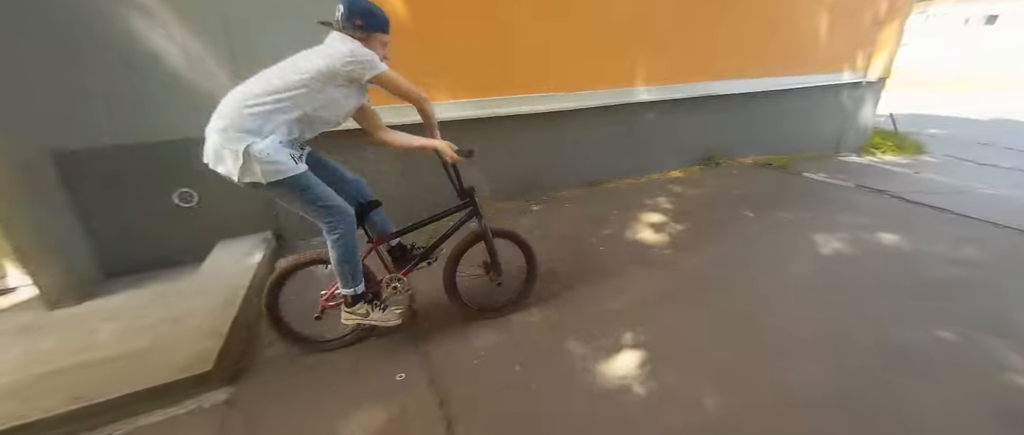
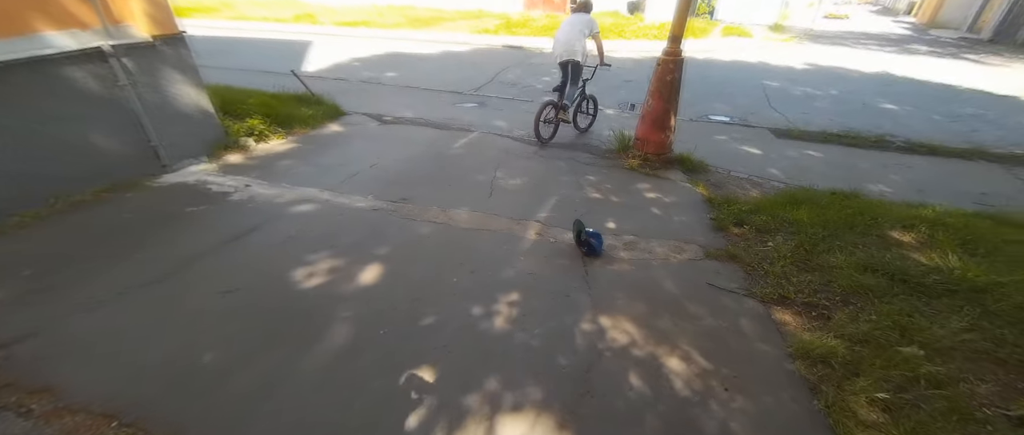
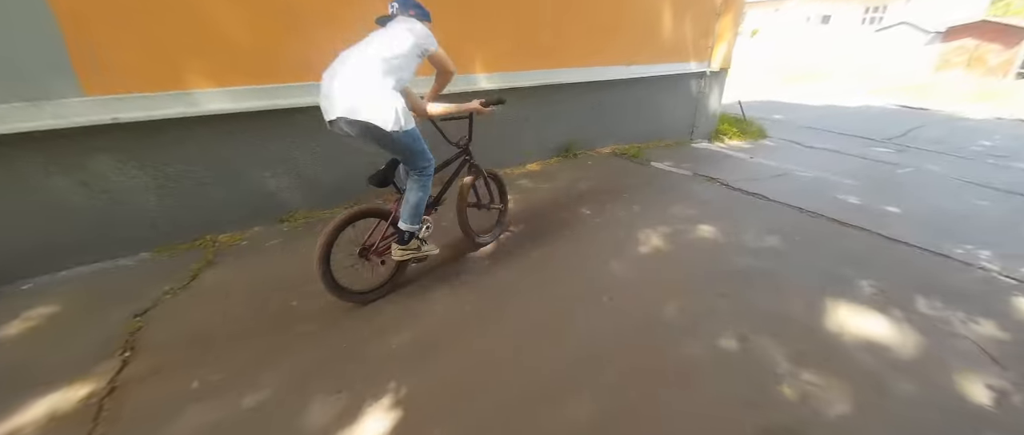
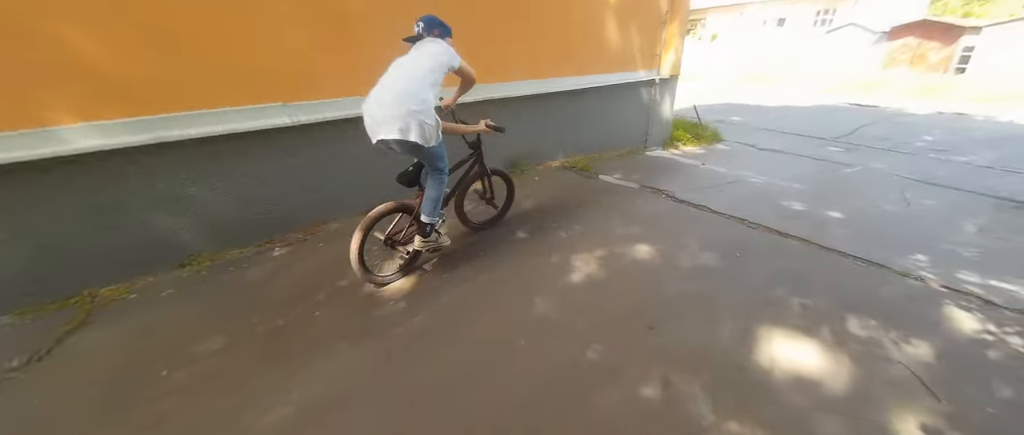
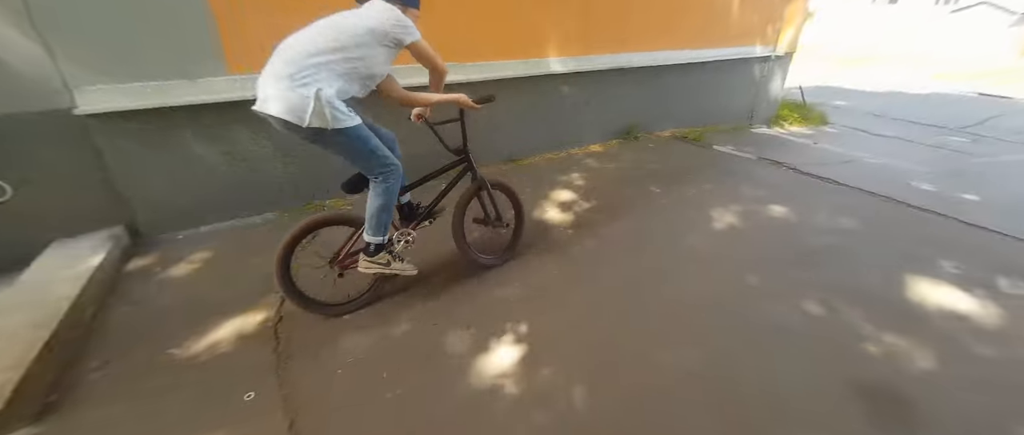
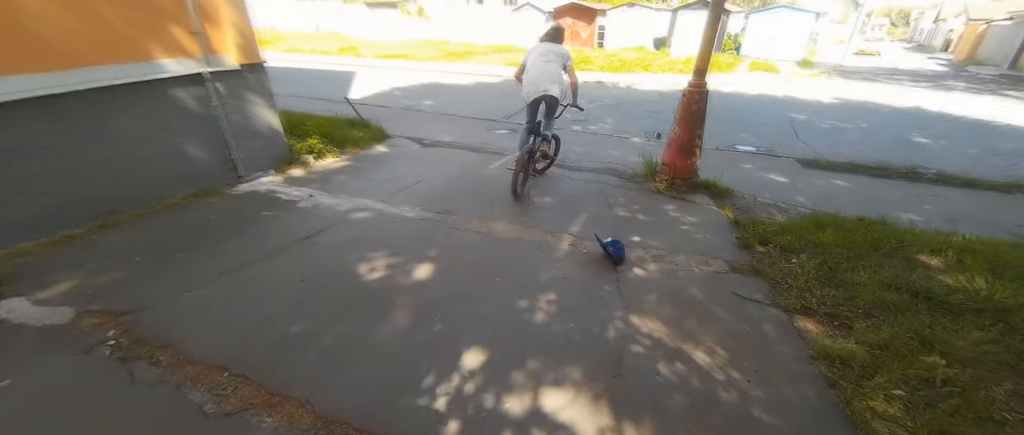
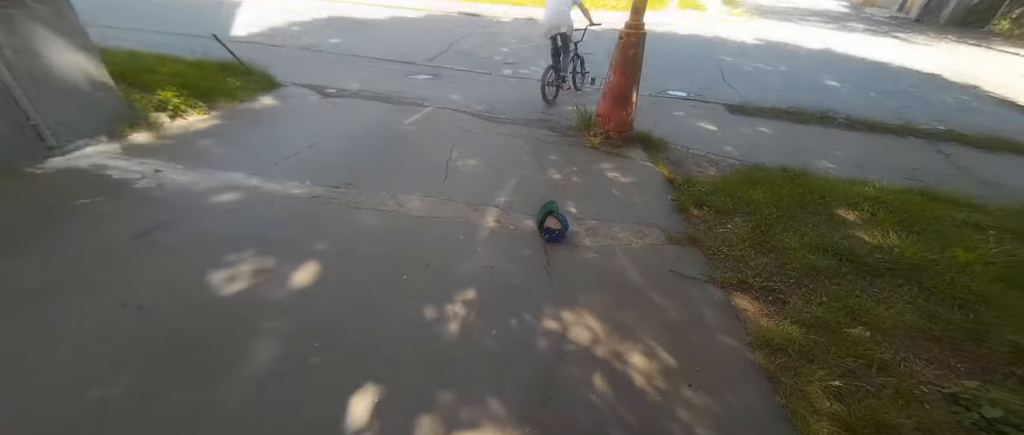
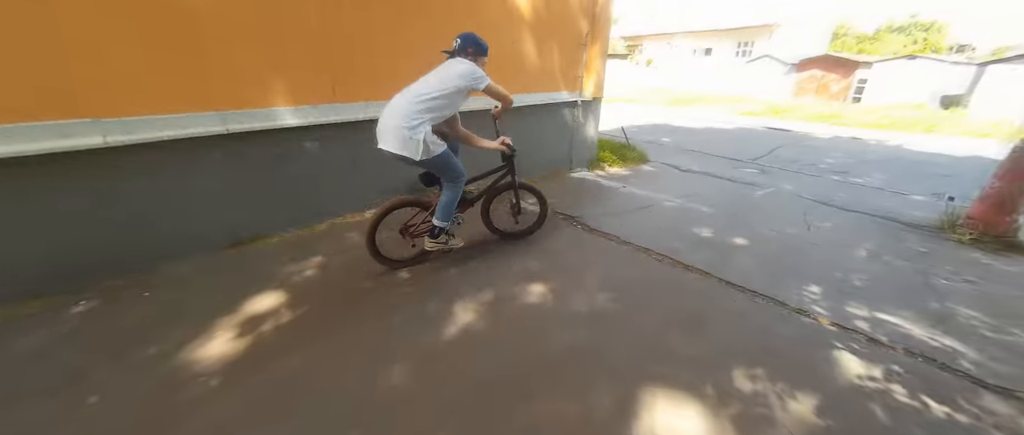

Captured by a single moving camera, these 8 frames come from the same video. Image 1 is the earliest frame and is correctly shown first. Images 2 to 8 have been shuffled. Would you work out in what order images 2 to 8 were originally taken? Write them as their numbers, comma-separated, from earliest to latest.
5, 3, 4, 8, 6, 2, 7
